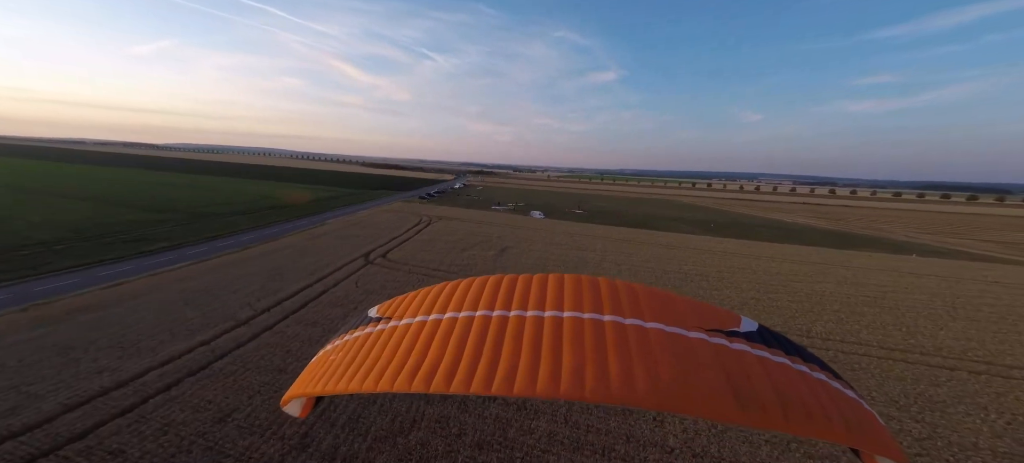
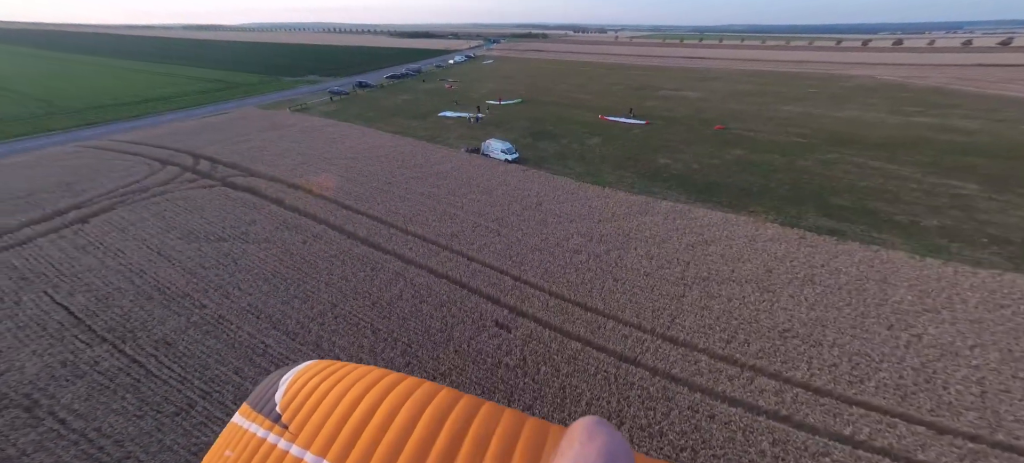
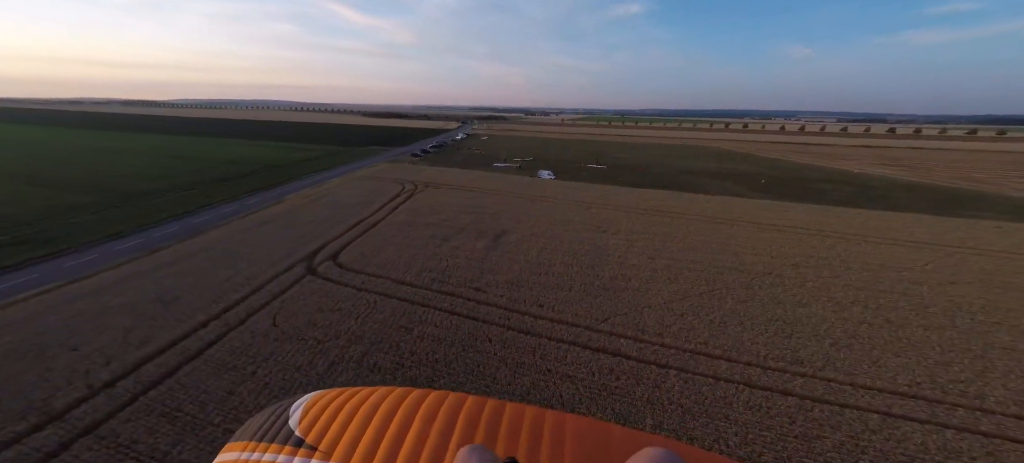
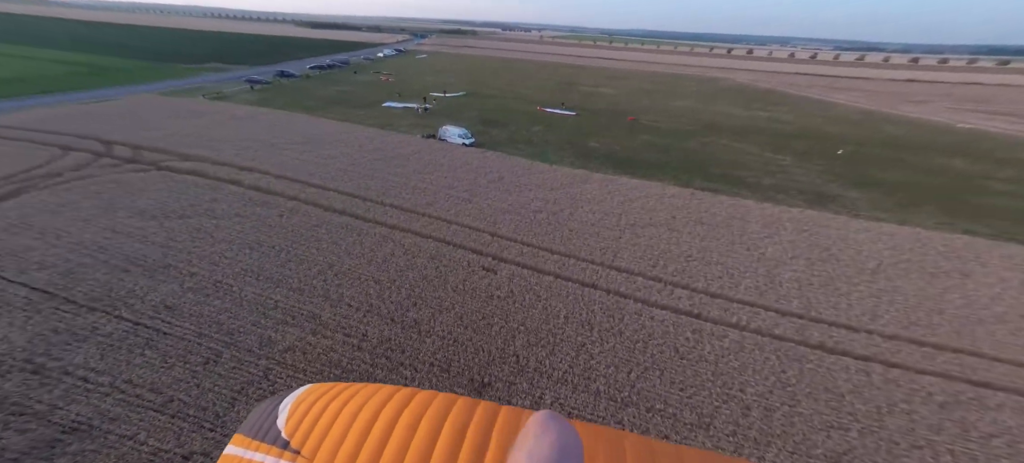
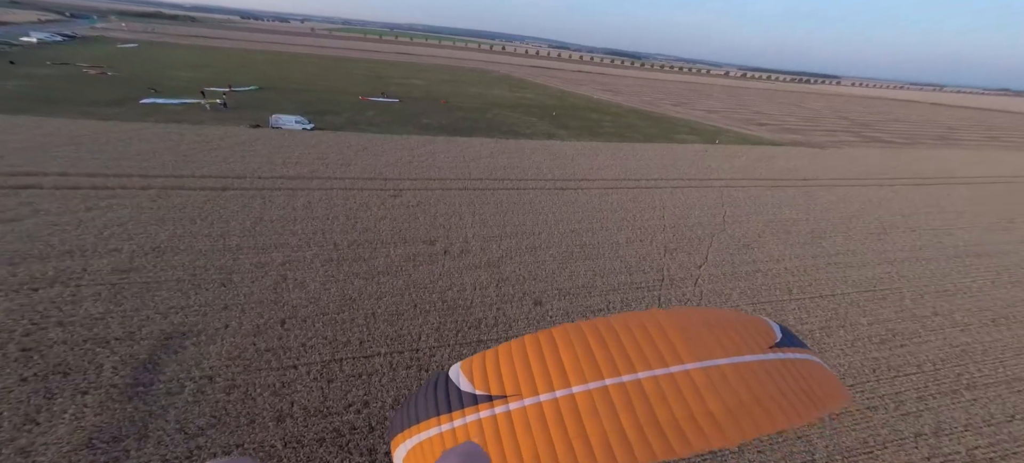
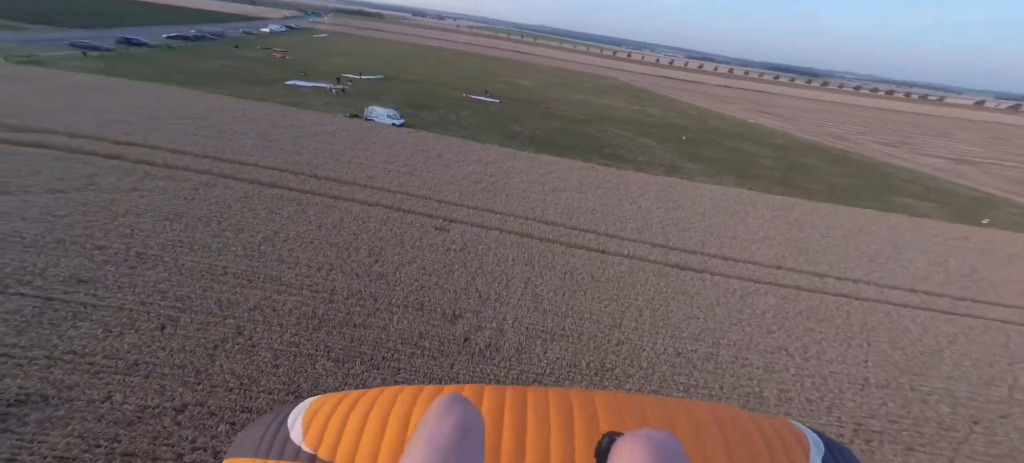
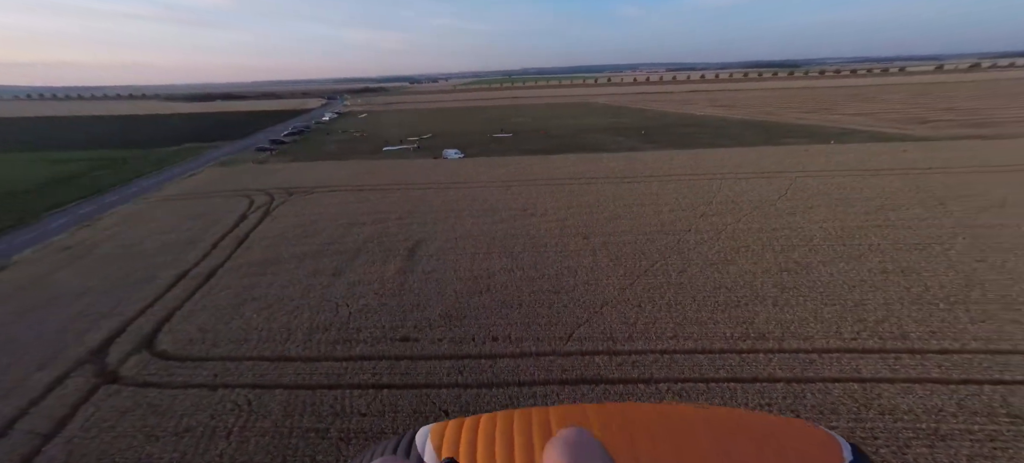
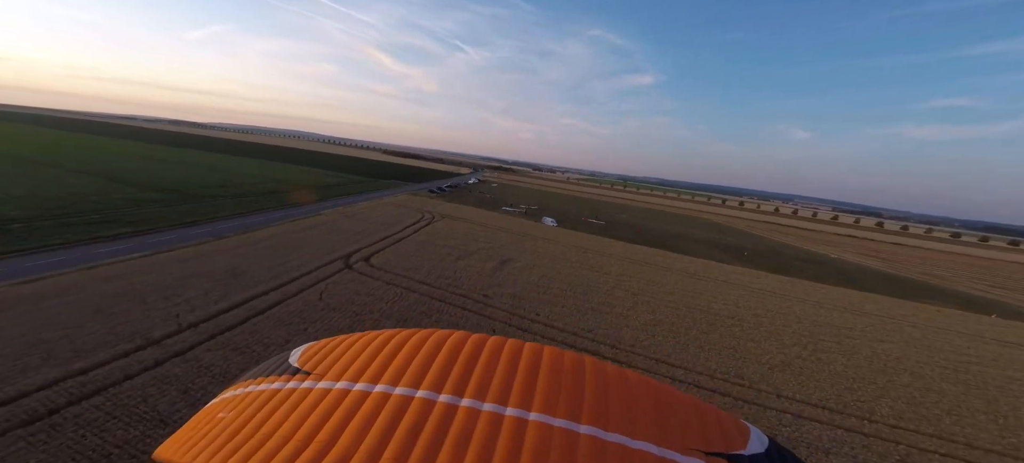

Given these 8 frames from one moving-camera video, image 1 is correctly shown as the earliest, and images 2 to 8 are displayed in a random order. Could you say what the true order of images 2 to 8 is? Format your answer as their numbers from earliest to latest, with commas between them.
8, 3, 7, 5, 6, 4, 2
